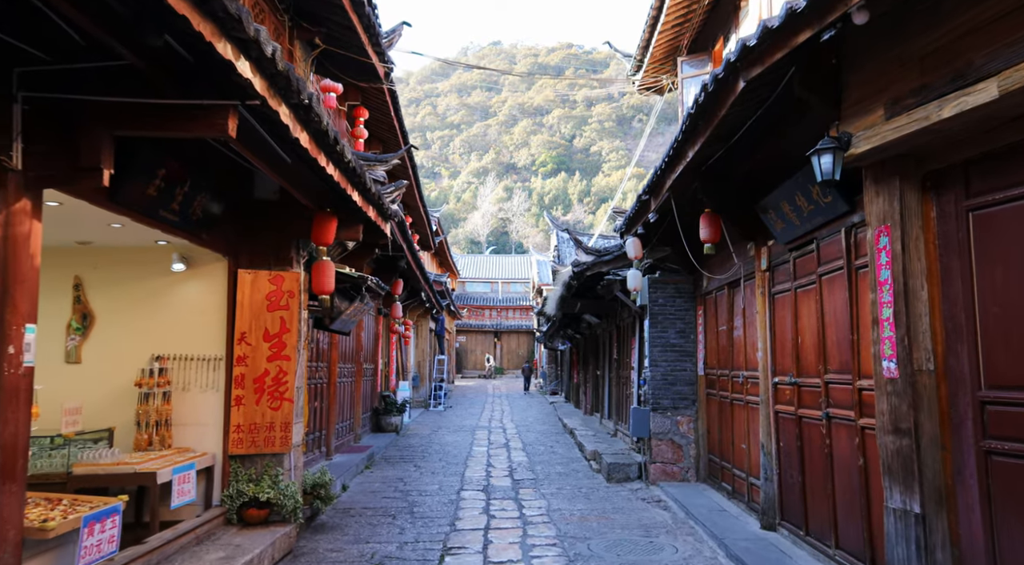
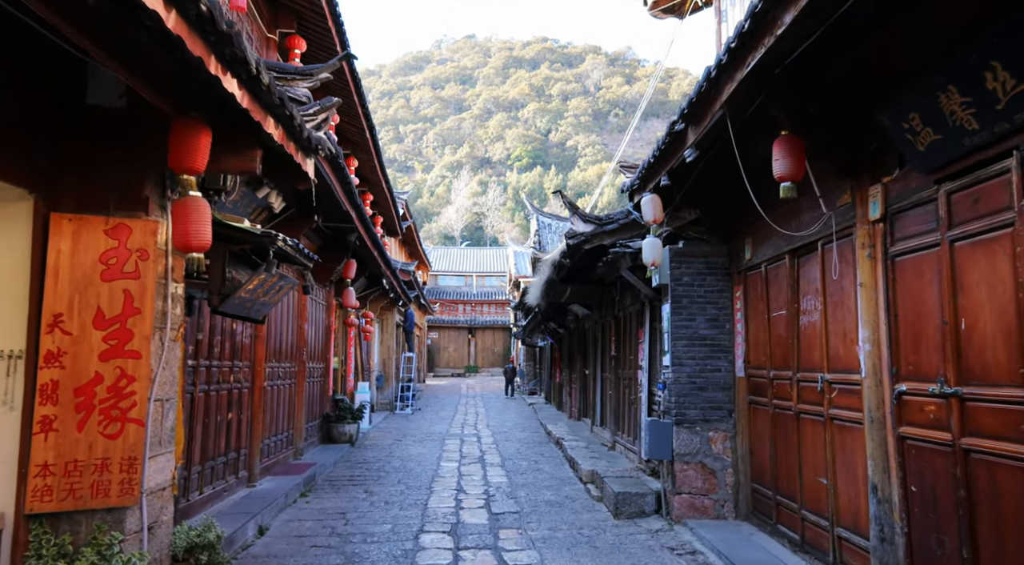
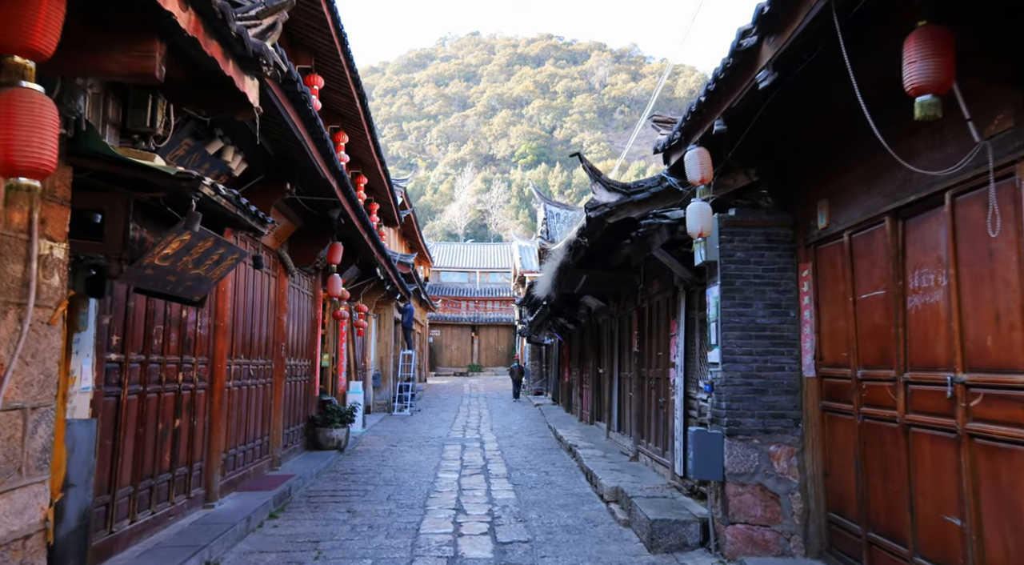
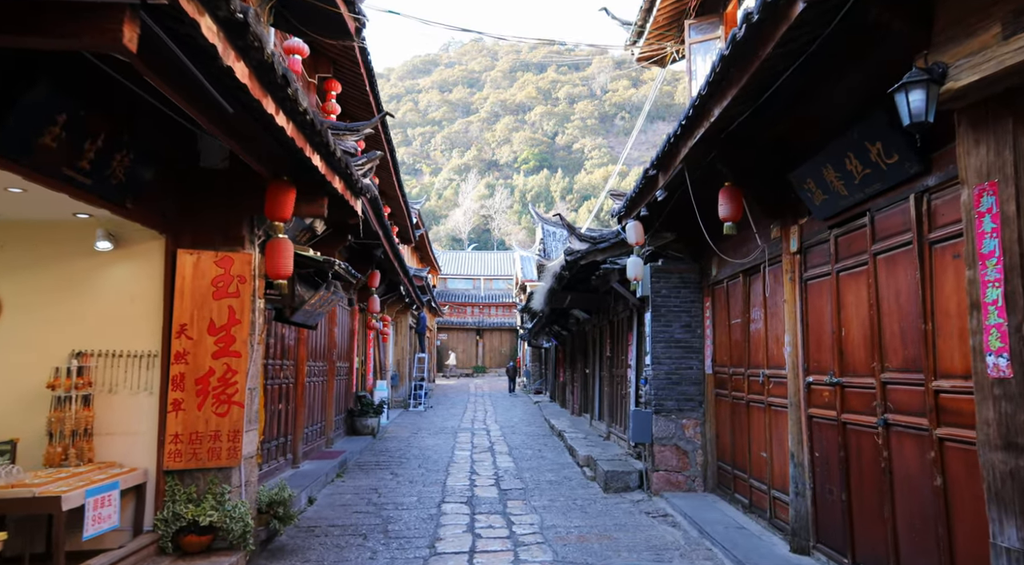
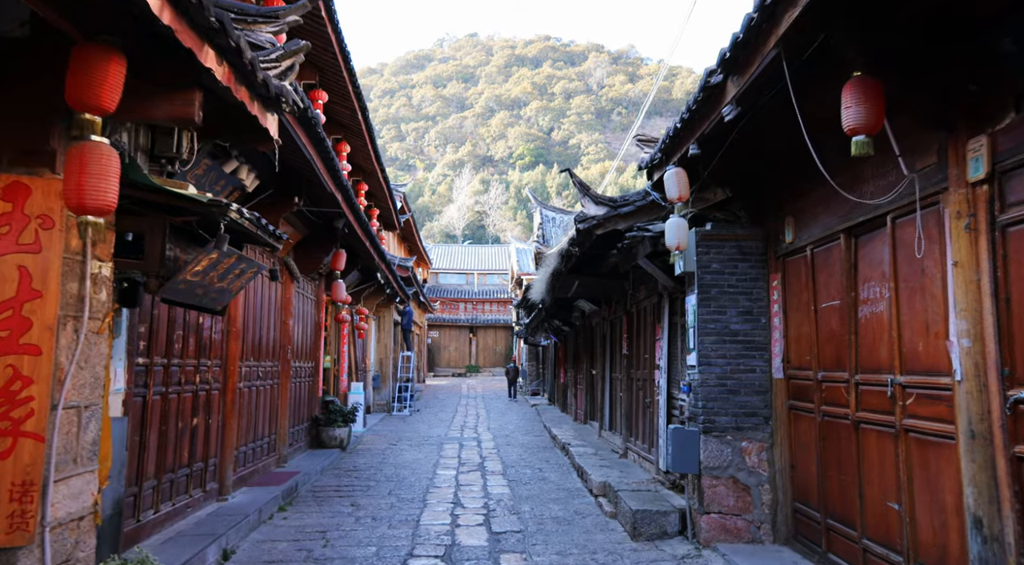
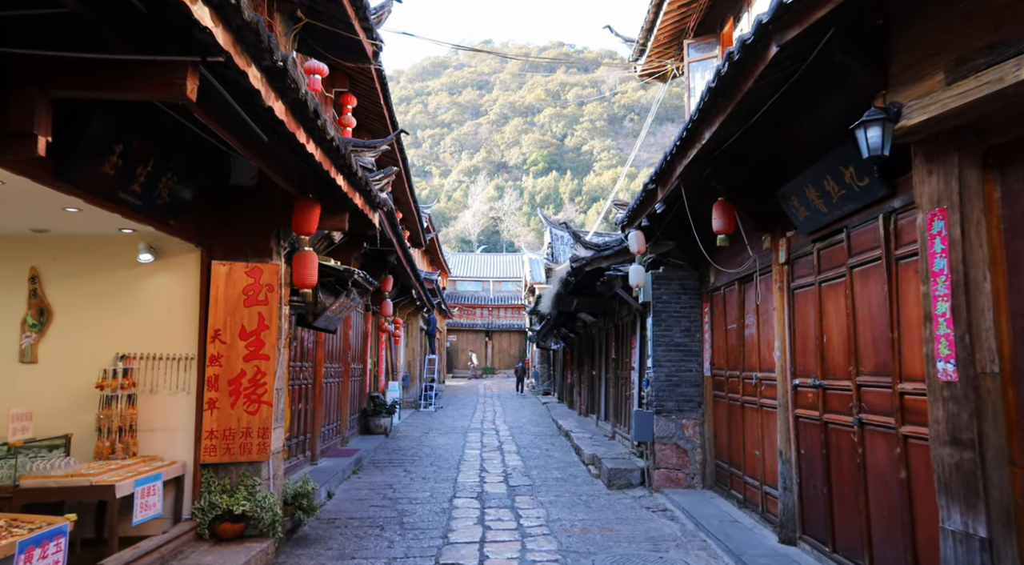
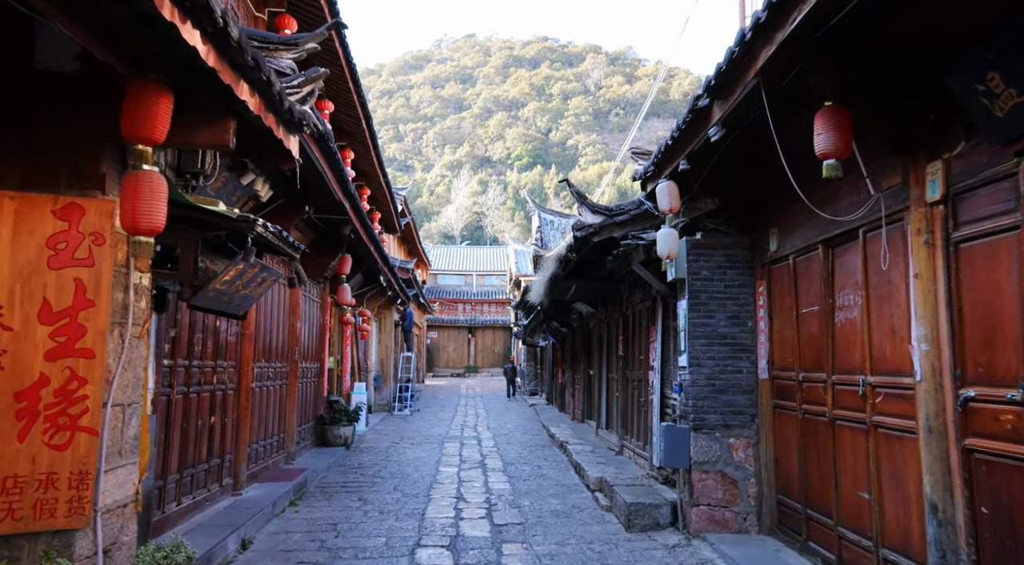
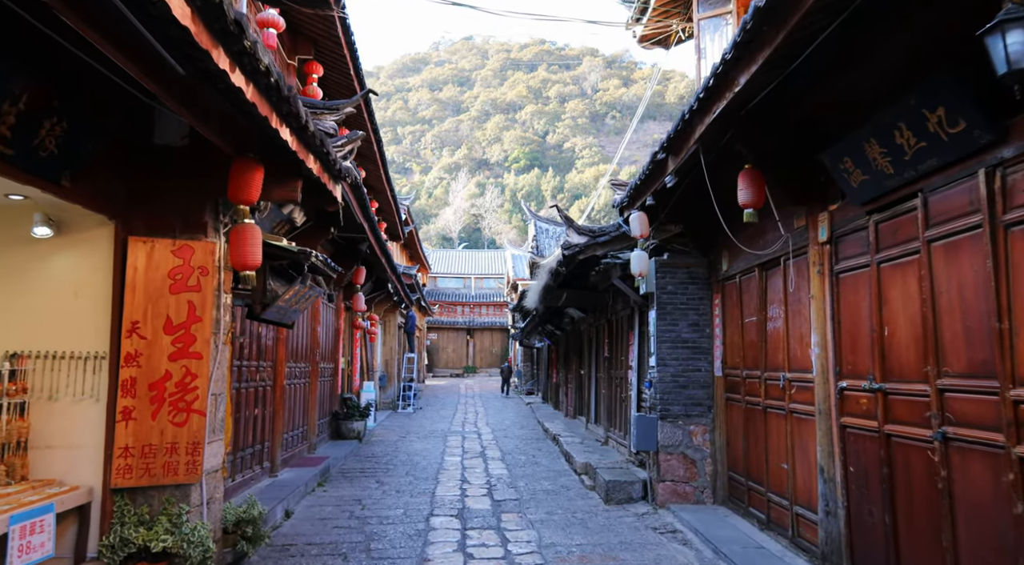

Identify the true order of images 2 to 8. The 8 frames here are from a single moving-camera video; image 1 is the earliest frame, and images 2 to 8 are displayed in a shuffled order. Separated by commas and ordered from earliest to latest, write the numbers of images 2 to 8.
6, 4, 8, 2, 7, 5, 3
